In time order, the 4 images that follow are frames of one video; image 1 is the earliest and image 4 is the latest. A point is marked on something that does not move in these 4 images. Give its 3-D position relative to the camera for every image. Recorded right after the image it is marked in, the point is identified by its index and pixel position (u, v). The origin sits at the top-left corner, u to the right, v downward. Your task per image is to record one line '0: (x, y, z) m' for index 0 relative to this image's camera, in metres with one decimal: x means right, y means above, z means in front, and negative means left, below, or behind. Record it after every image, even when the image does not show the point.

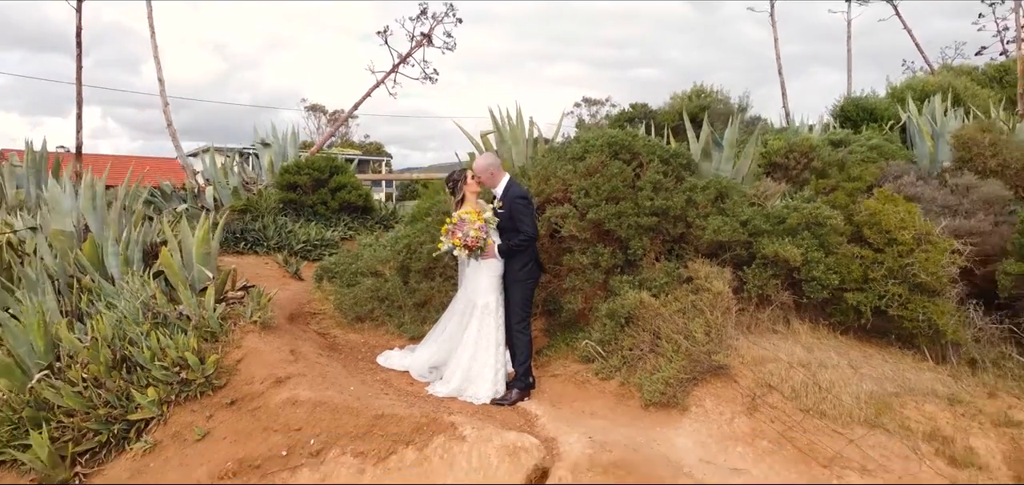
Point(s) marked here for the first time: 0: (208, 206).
0: (-1.8, +0.2, +7.2) m
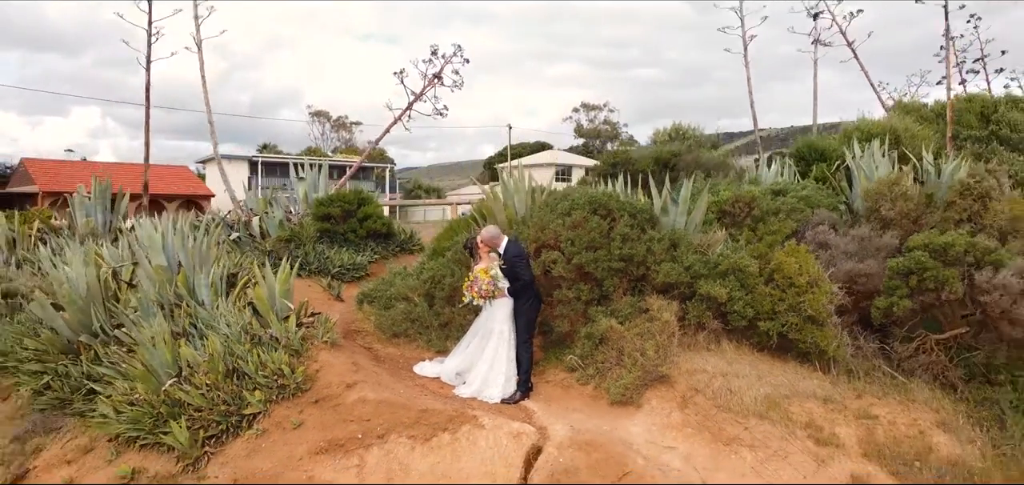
0: (-1.8, +0.1, +8.5) m
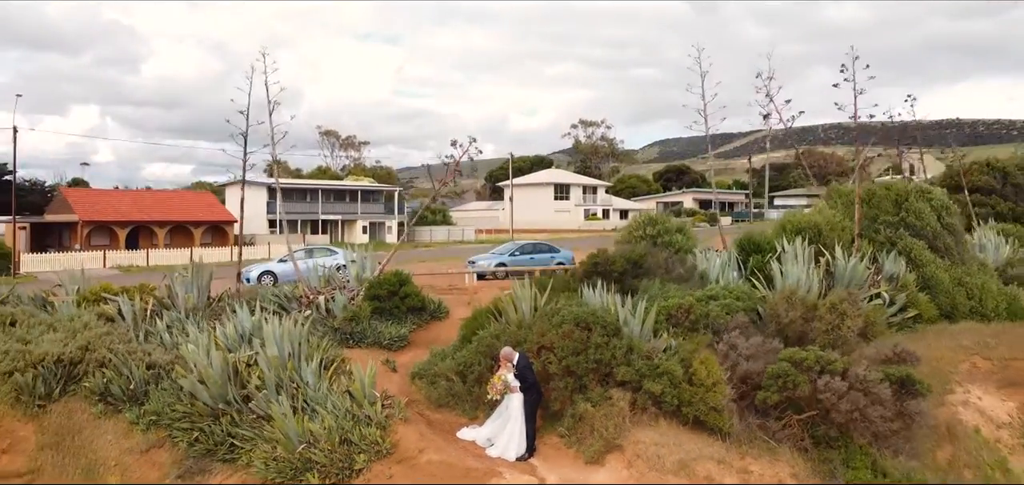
0: (-1.7, -0.6, +11.1) m
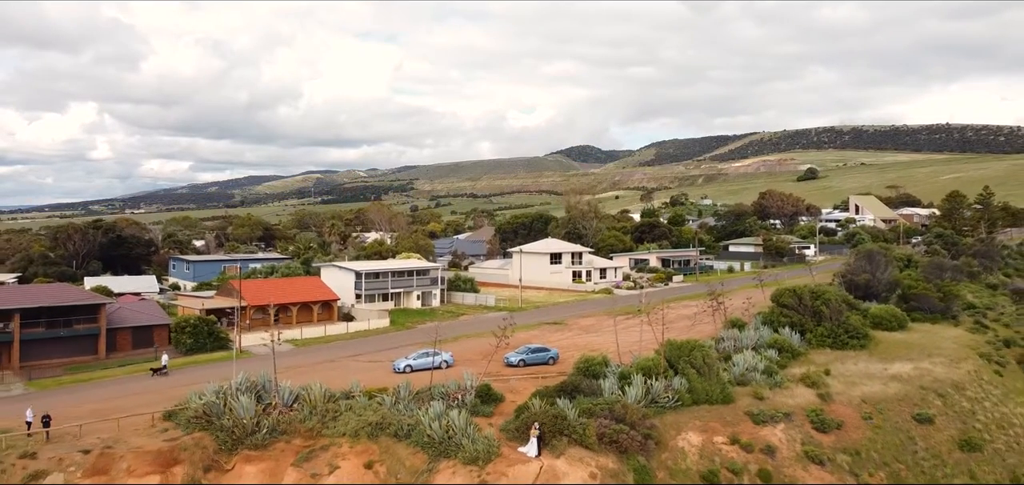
0: (-1.2, -3.9, +29.6) m
